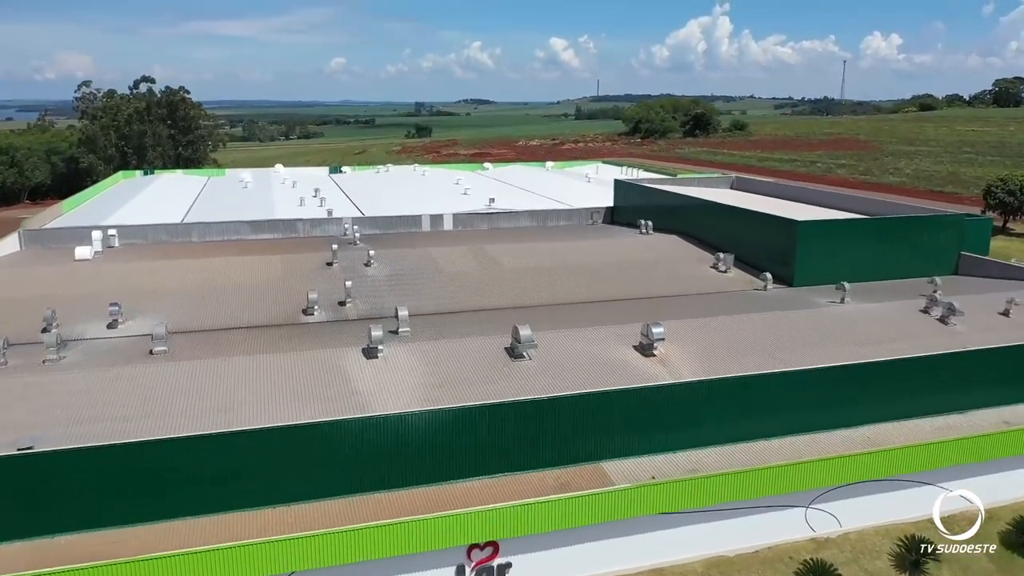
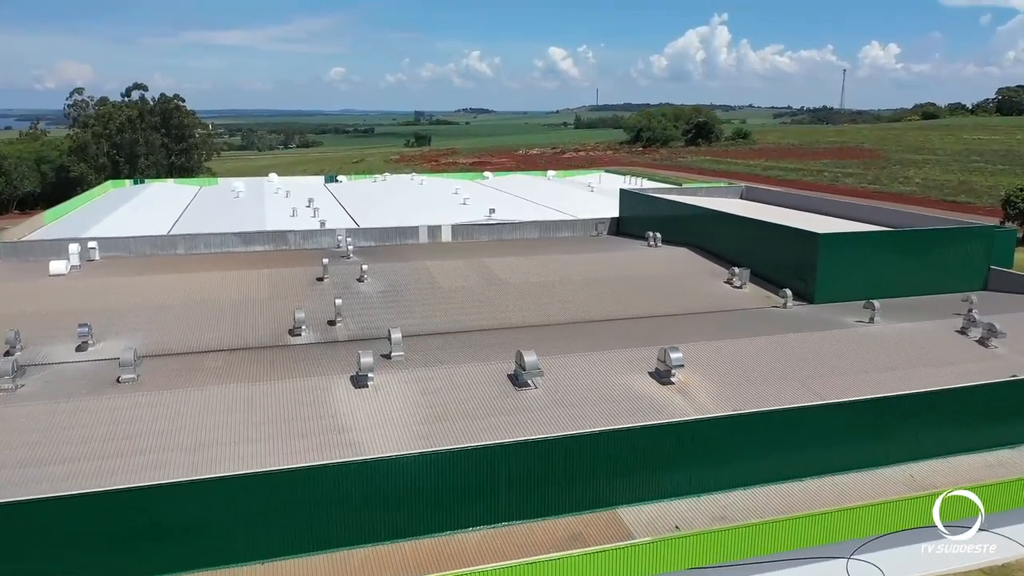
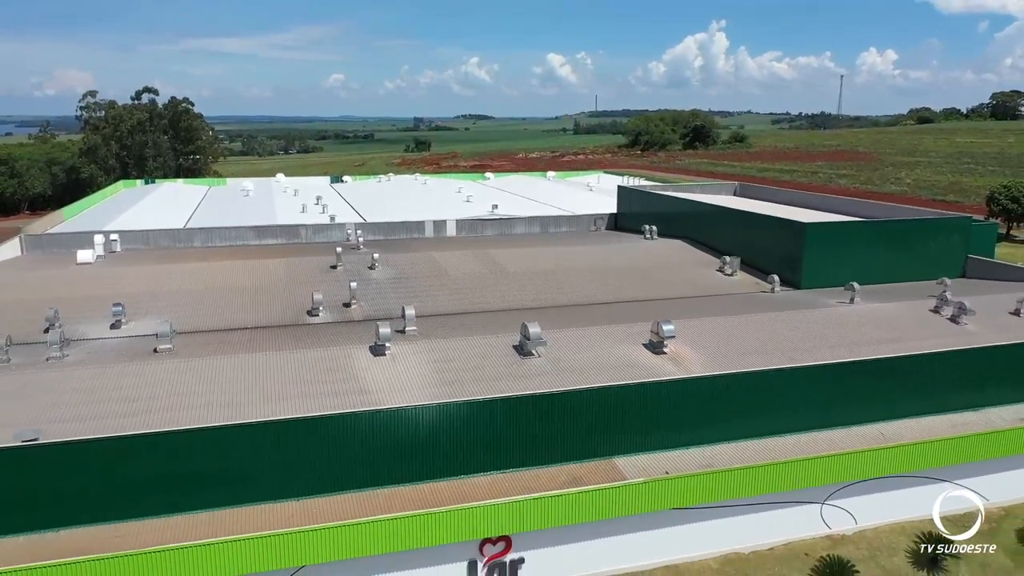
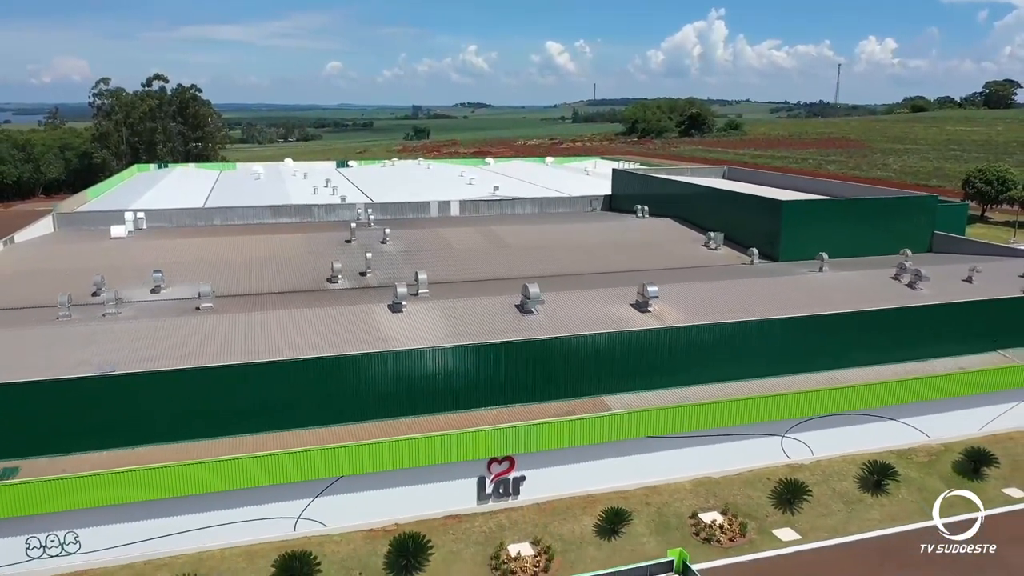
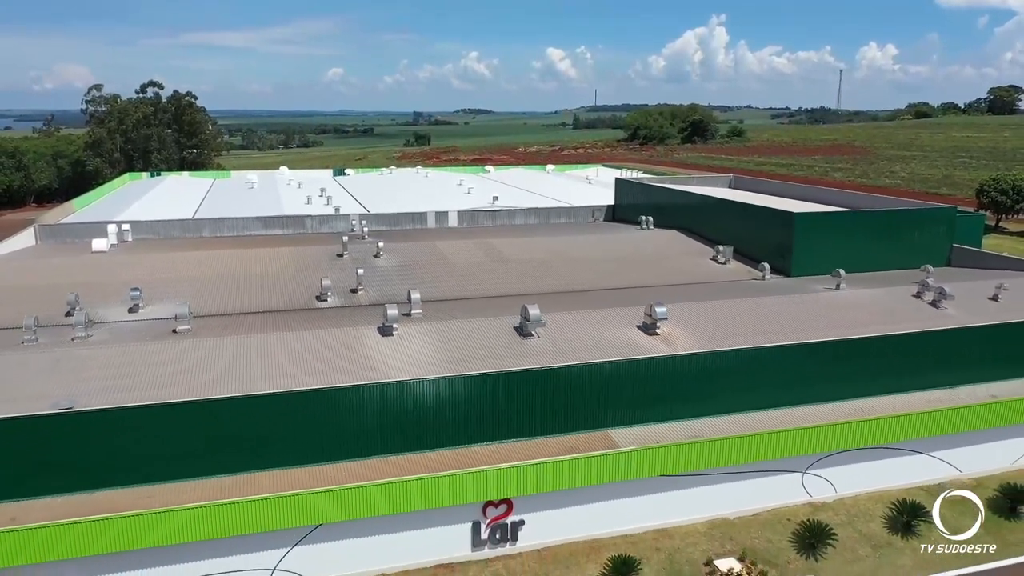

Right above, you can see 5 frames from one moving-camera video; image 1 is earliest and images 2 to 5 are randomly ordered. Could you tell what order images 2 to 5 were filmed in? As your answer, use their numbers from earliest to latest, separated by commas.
2, 3, 5, 4
